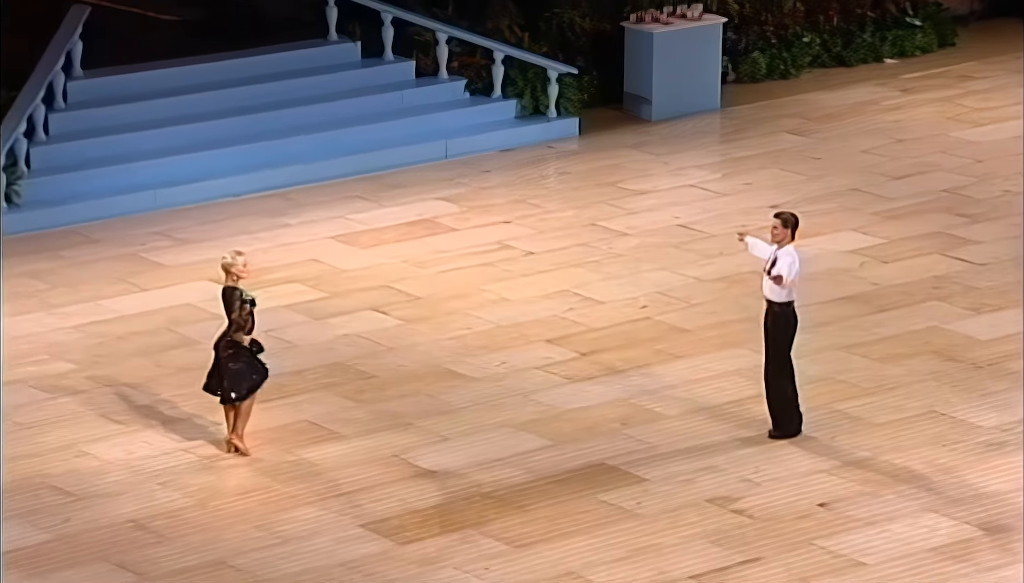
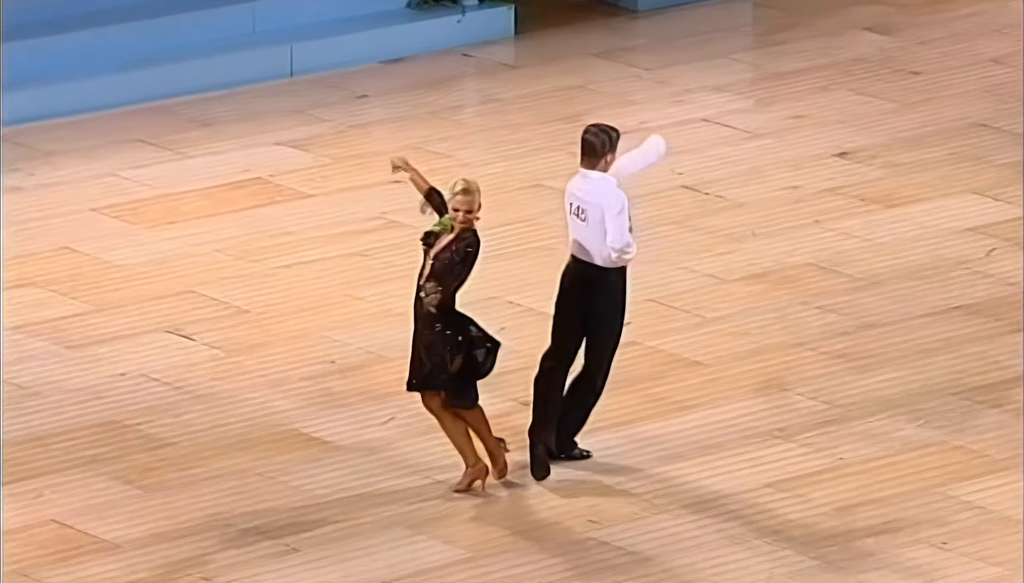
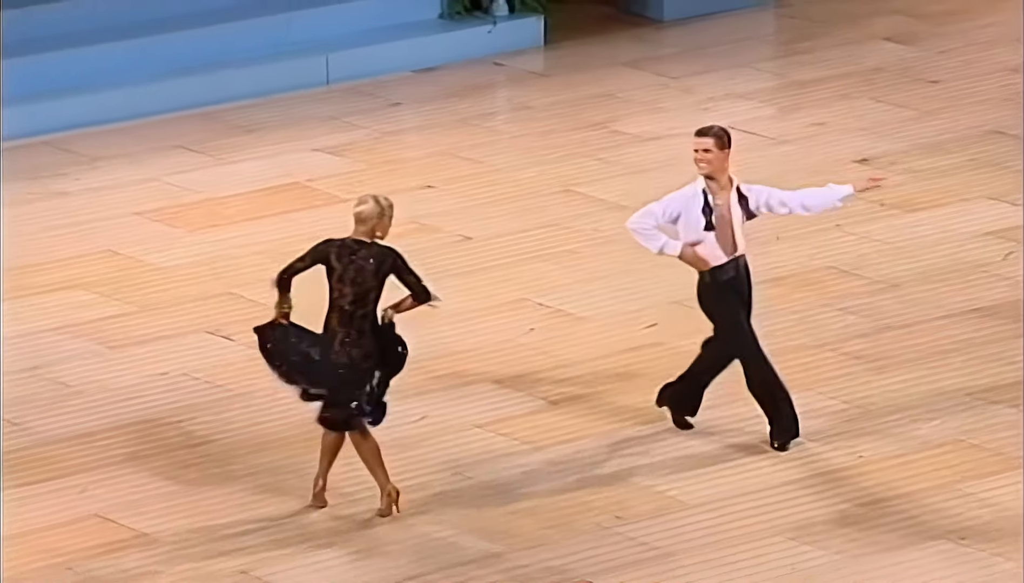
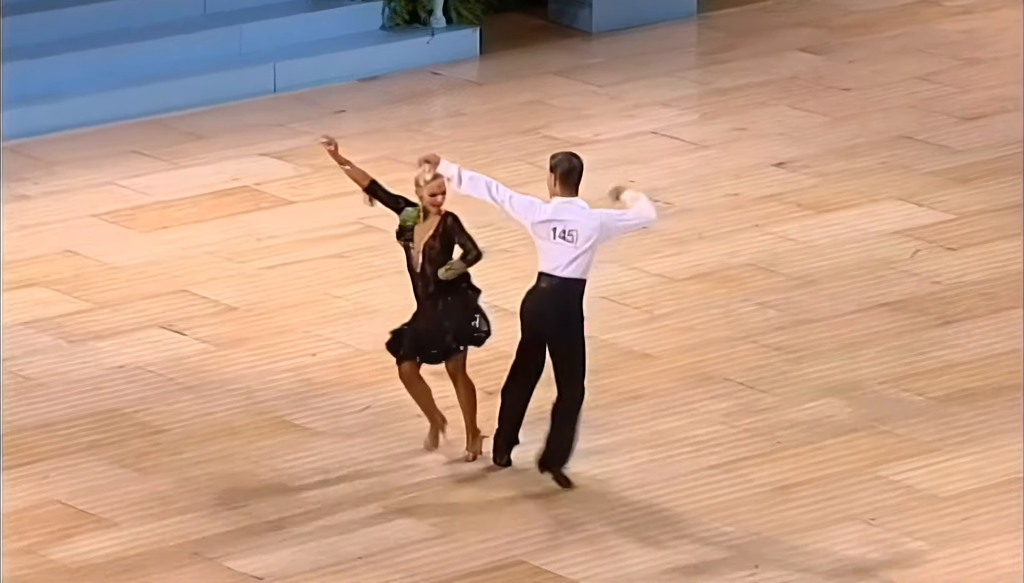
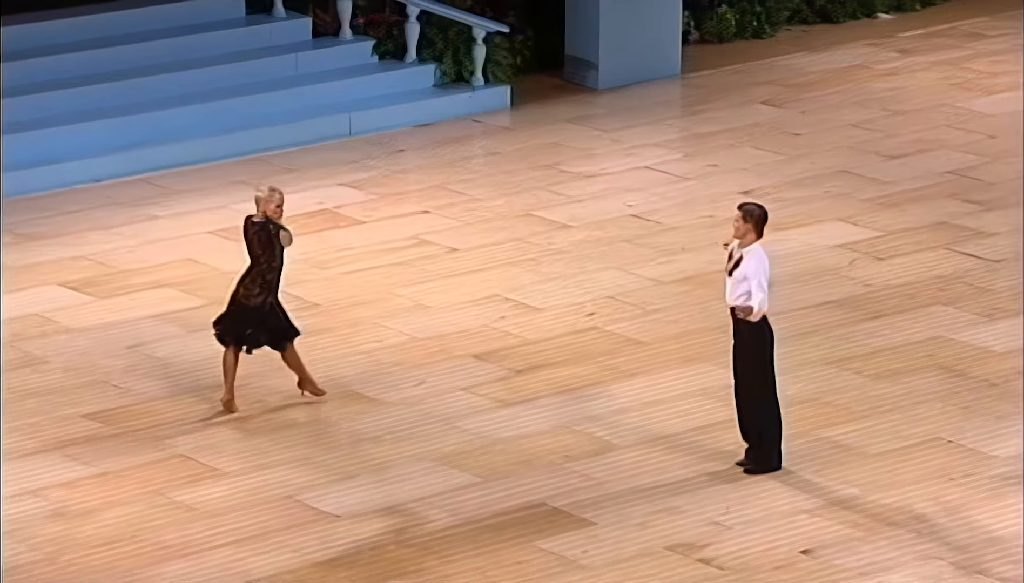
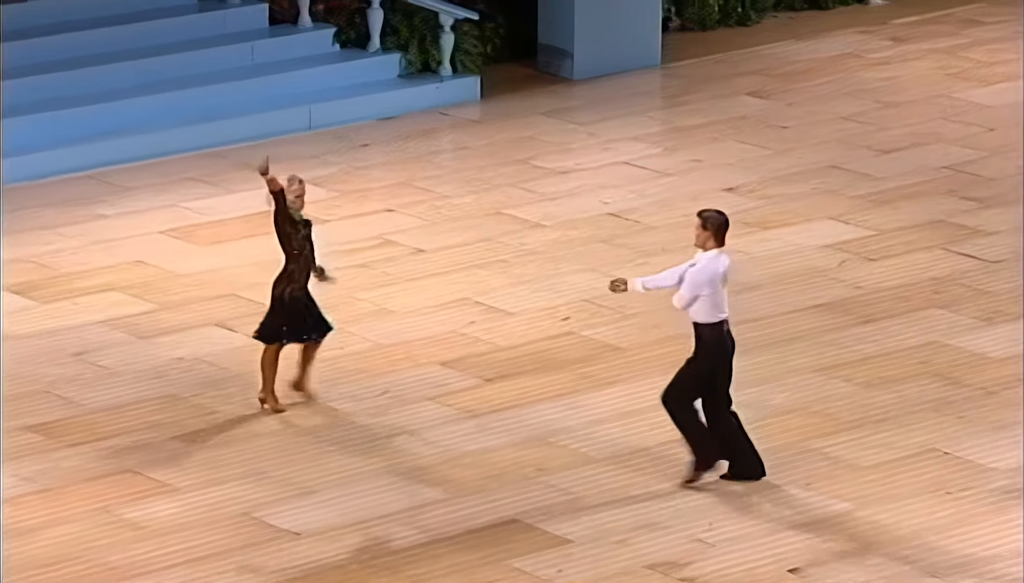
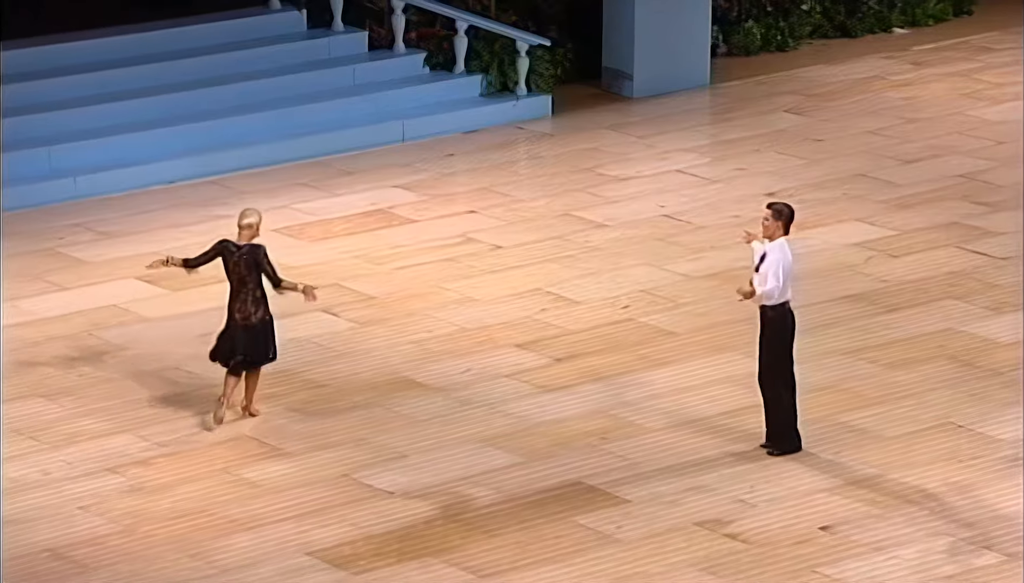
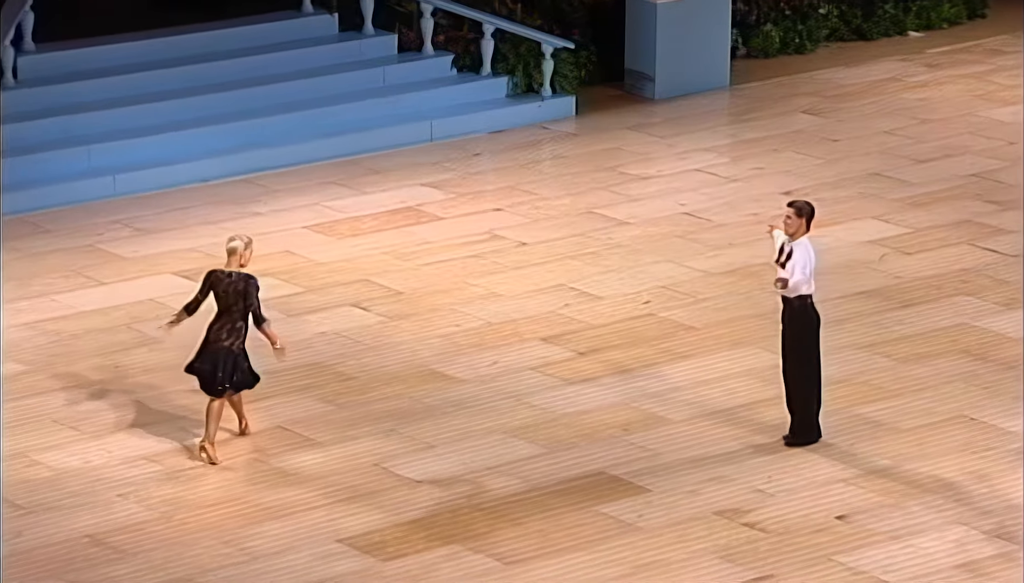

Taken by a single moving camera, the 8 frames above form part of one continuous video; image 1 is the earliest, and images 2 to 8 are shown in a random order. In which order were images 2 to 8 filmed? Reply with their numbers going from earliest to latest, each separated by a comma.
8, 7, 5, 6, 4, 2, 3
